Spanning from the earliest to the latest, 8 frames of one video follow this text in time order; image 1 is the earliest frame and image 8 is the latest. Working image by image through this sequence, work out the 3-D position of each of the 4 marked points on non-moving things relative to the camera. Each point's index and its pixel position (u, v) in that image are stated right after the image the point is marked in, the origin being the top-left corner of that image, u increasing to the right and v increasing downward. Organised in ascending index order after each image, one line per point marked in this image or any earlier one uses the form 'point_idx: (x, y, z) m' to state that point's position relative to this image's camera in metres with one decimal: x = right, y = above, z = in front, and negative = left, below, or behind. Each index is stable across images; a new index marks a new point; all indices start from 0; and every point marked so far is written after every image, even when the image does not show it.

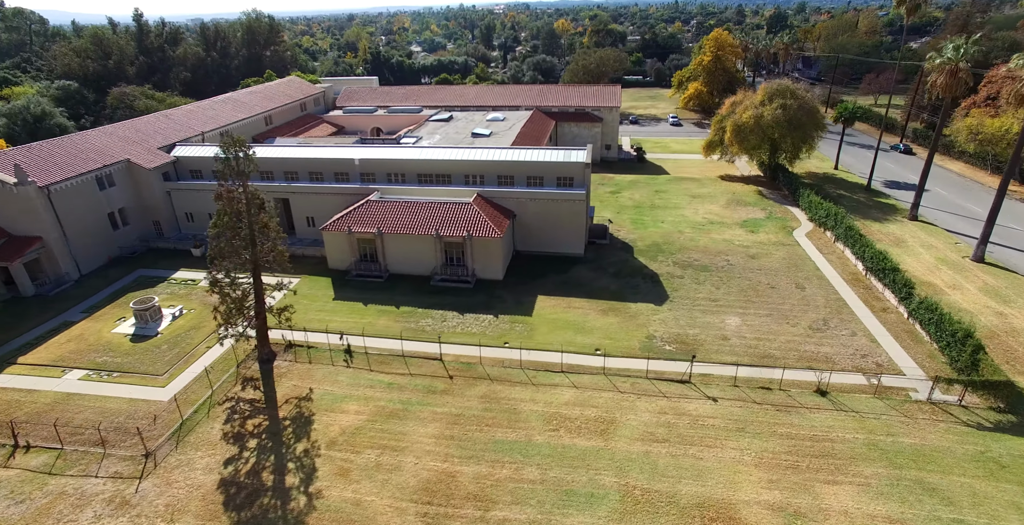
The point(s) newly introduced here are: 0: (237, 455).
0: (-9.5, -6.7, +19.5) m
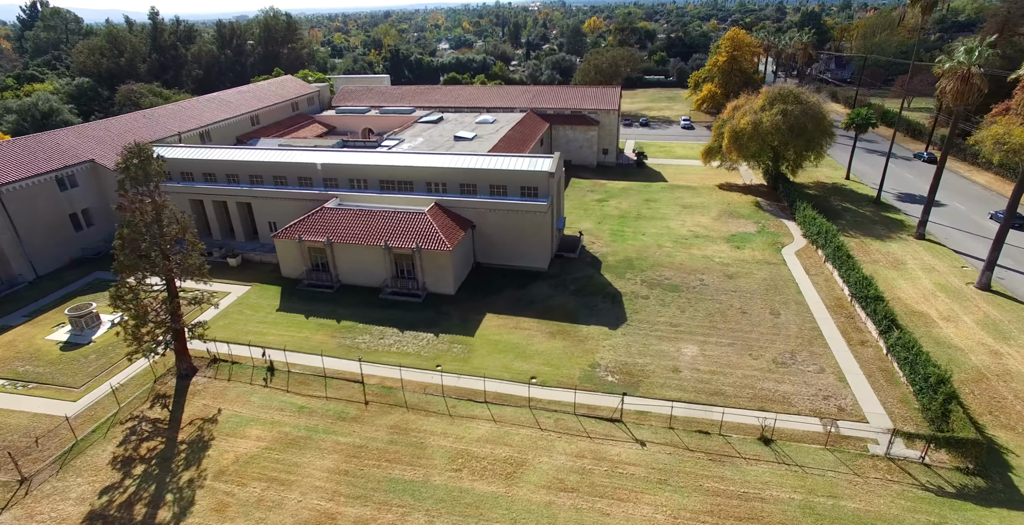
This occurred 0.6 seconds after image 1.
0: (-13.0, -7.3, +18.5) m
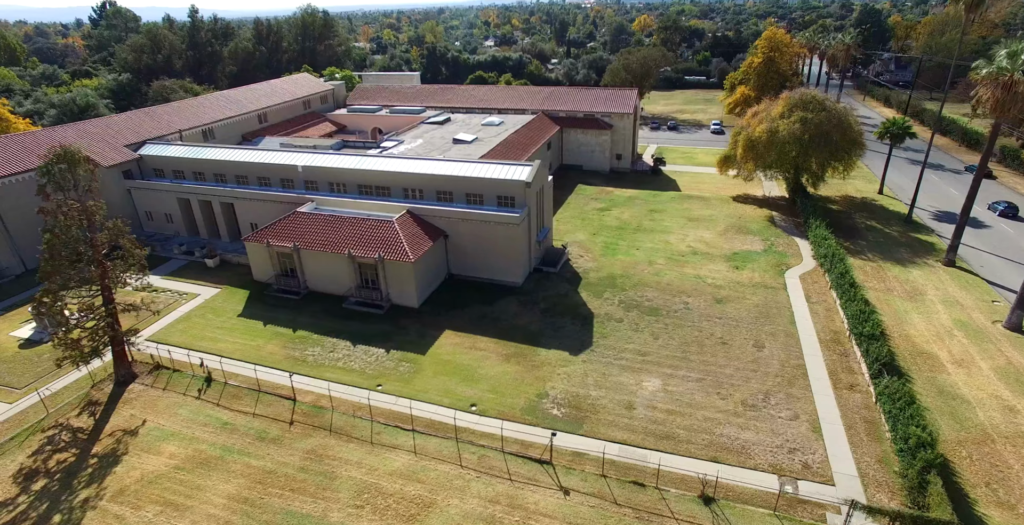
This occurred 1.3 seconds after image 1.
0: (-16.1, -7.6, +18.1) m
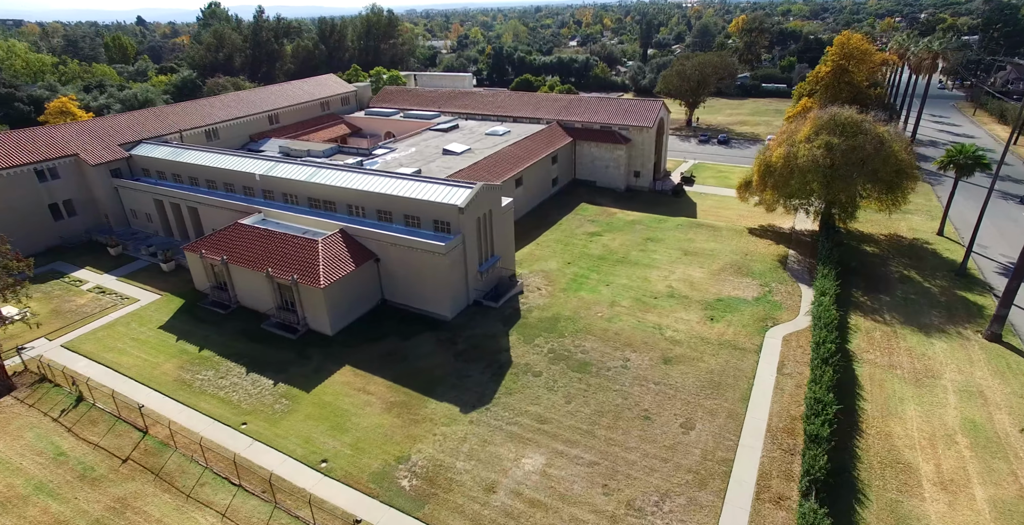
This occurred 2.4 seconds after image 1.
0: (-21.9, -7.9, +18.0) m
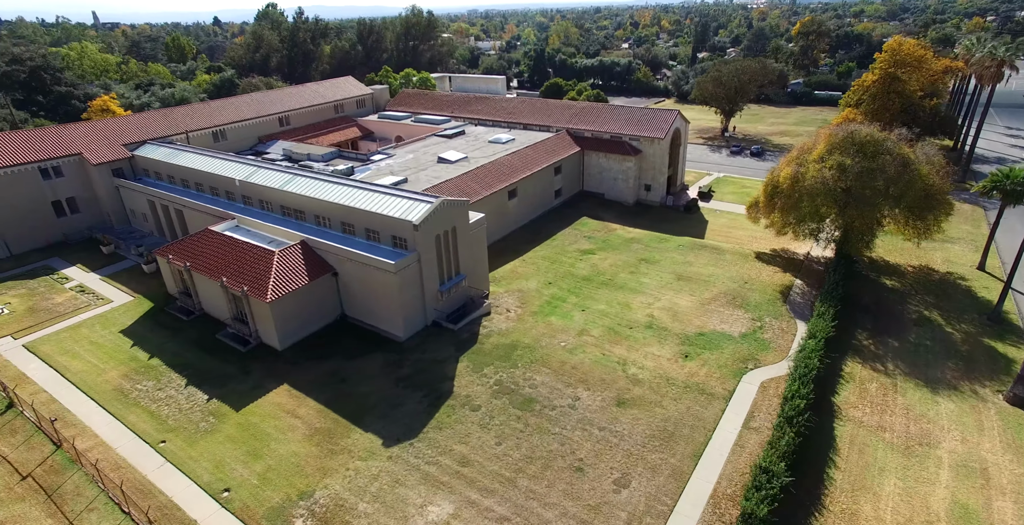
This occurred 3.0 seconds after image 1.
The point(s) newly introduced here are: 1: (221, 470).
0: (-25.1, -7.9, +18.4) m
1: (-10.5, -7.5, +20.2) m
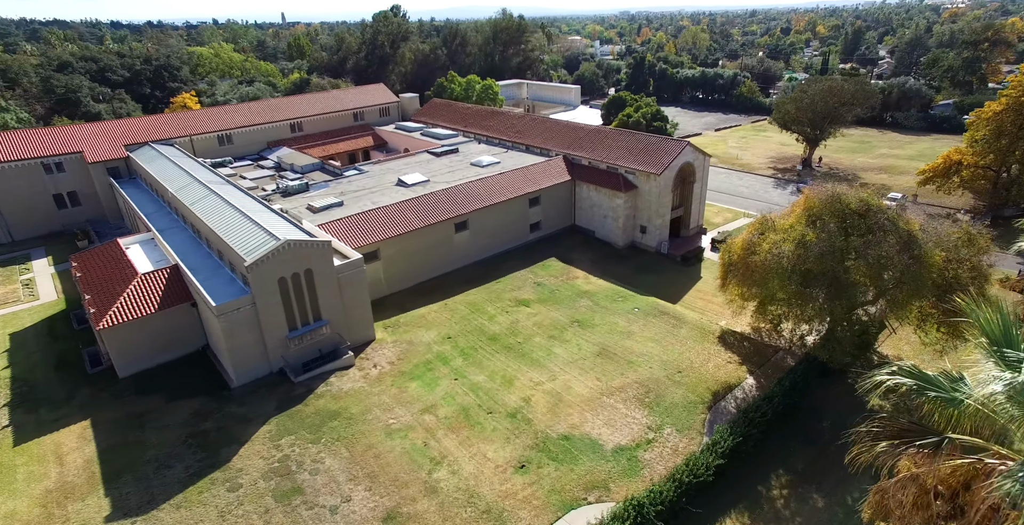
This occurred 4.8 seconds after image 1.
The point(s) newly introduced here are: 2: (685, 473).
0: (-33.8, -7.3, +21.1) m
1: (-19.2, -8.5, +19.3) m
2: (+5.4, -6.8, +18.2) m
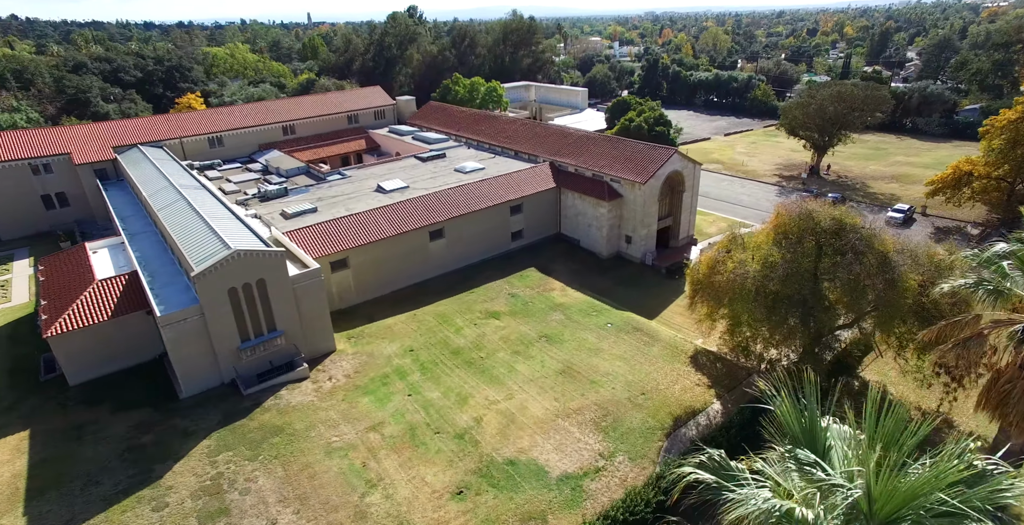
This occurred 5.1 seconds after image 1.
0: (-36.0, -7.3, +21.5) m
1: (-21.5, -8.7, +19.2) m
2: (+3.2, -7.4, +17.1) m
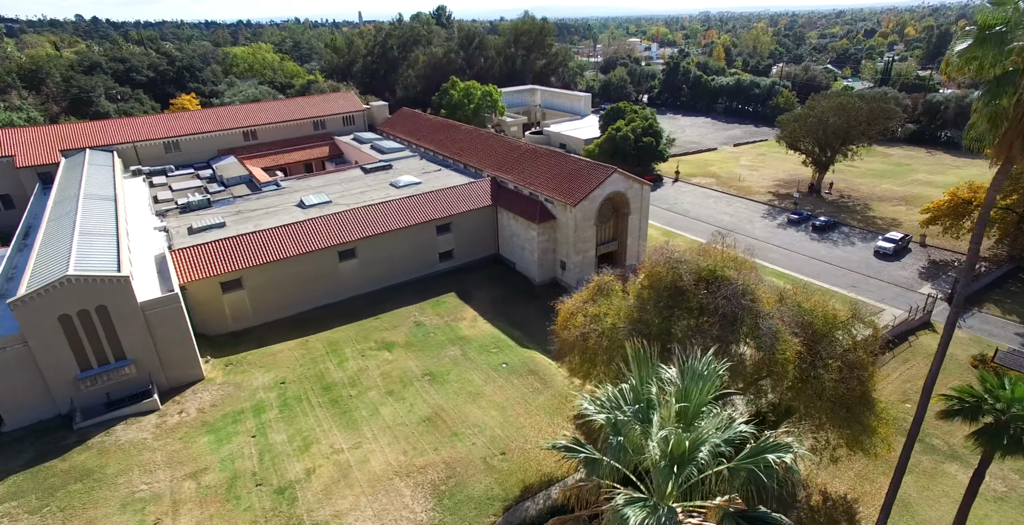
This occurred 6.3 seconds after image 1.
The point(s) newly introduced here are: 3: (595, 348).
0: (-42.2, -7.4, +22.2) m
1: (-28.0, -9.3, +18.7) m
2: (-3.6, -9.0, +14.6) m
3: (+3.0, -2.7, +18.0) m
